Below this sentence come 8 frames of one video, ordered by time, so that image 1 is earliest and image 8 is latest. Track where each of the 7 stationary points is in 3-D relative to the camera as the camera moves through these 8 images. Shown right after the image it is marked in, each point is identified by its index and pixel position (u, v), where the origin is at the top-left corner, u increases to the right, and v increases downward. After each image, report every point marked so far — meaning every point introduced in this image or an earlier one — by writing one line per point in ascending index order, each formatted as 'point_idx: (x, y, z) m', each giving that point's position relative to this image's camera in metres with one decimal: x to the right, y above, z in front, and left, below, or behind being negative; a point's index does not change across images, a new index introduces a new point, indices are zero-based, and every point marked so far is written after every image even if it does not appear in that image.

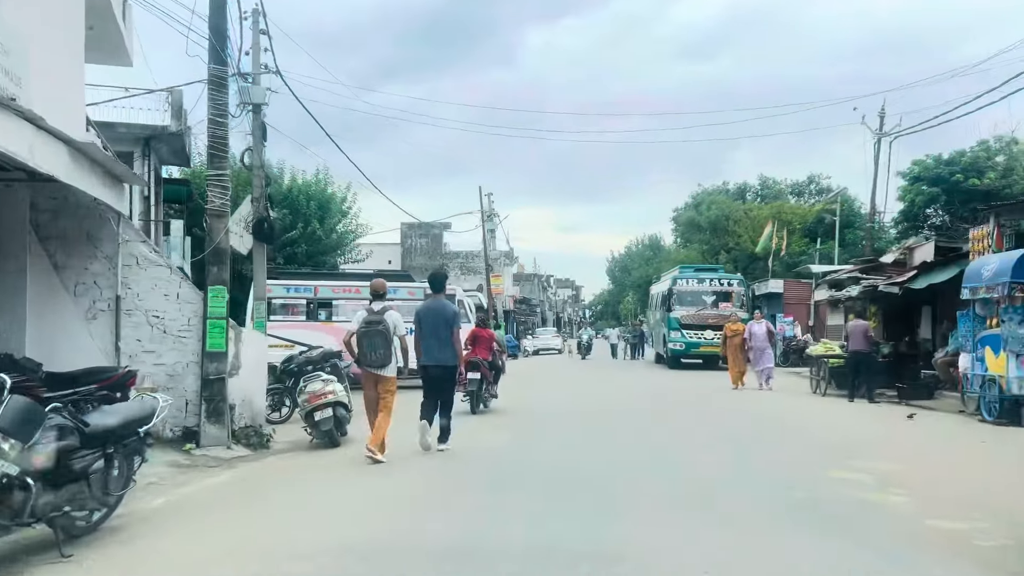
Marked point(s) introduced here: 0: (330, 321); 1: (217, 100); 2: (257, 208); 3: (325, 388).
0: (-3.6, -0.7, +17.3) m
1: (-2.7, +1.7, +8.0) m
2: (-3.9, +1.2, +13.4) m
3: (-1.7, -0.9, +8.1) m
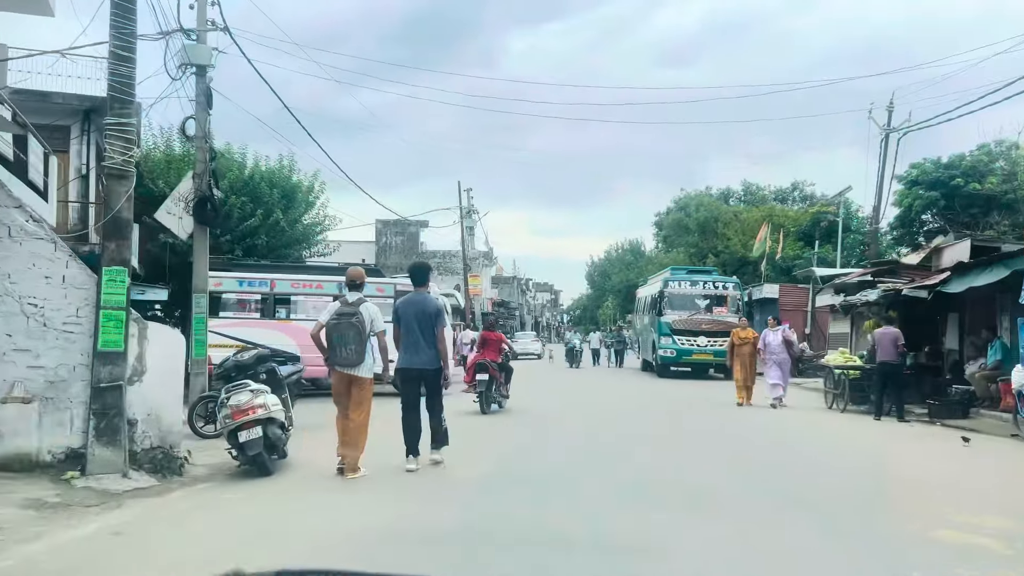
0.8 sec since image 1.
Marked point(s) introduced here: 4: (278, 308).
0: (-4.0, -0.6, +15.5) m
1: (-2.8, +1.9, +6.2) m
2: (-4.2, +1.4, +11.6) m
3: (-1.9, -0.8, +6.4) m
4: (-4.2, -0.3, +15.5) m
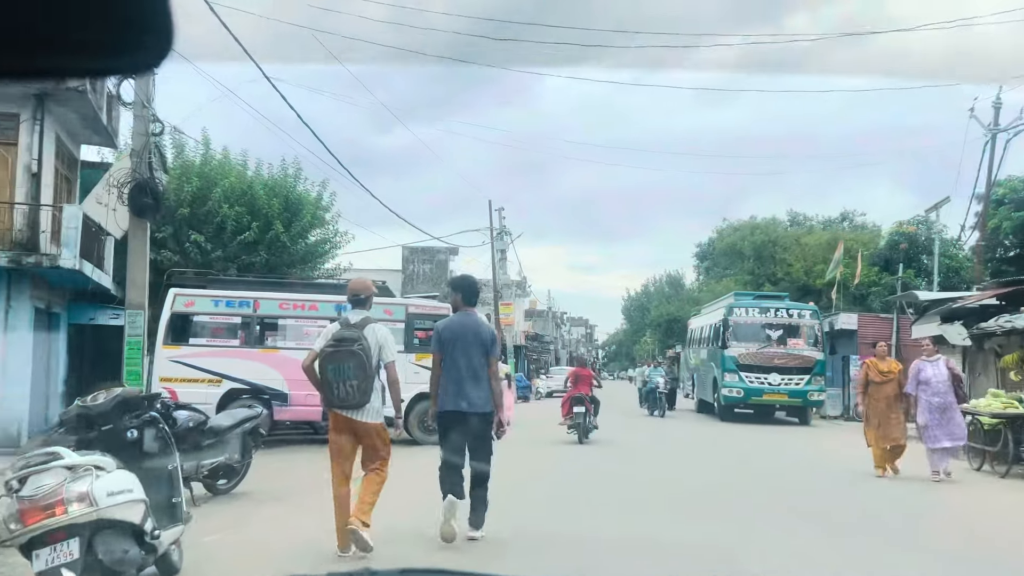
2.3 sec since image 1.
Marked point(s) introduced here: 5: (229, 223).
0: (-3.5, -0.9, +12.5) m
1: (-2.6, +1.9, +3.4) m
2: (-3.7, +1.2, +8.8) m
3: (-1.7, -0.8, +3.4) m
4: (-3.6, -0.6, +12.6) m
5: (-5.6, +1.3, +17.3) m
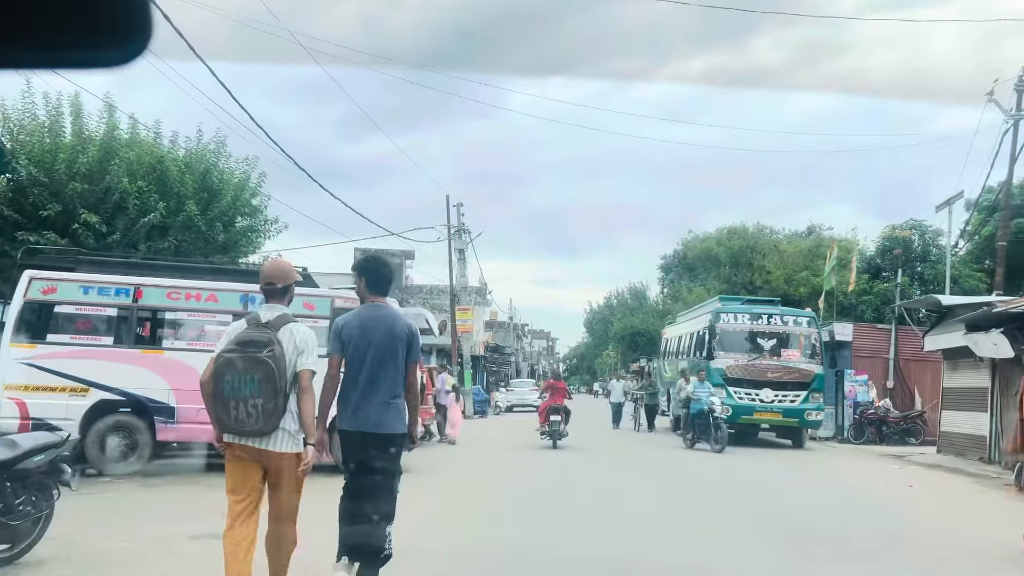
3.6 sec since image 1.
0: (-4.0, -0.7, +9.9) m
1: (-2.7, +2.2, +0.8) m
2: (-4.1, +1.4, +6.1) m
3: (-1.8, -0.5, +0.8) m
4: (-4.2, -0.5, +9.9) m
5: (-6.4, +1.5, +14.6) m
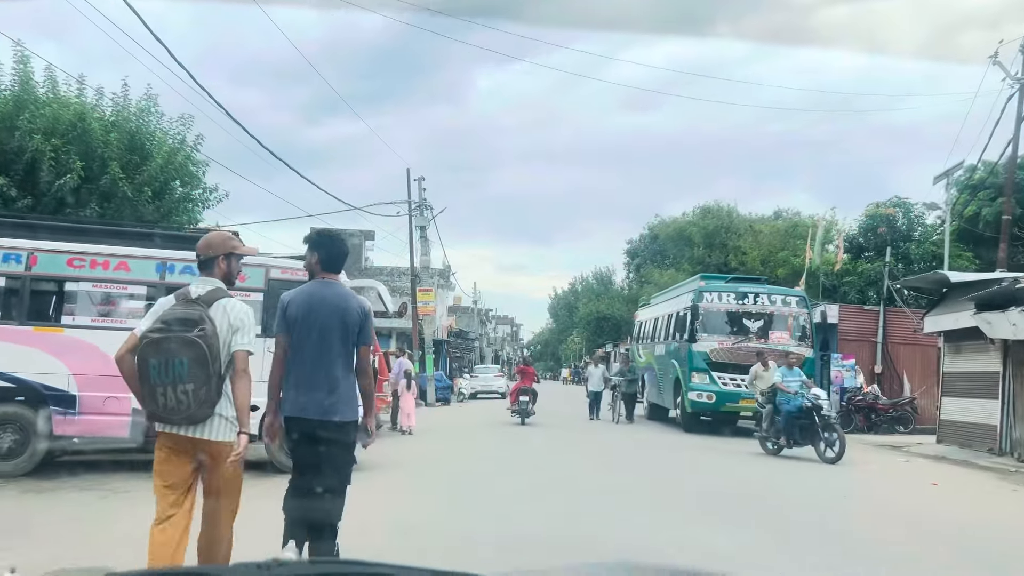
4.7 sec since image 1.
0: (-4.3, -0.4, +8.3) m
1: (-2.6, +2.4, -0.8) m
2: (-4.2, +1.7, +4.5) m
3: (-1.8, -0.3, -0.7) m
4: (-4.5, -0.1, +8.3) m
5: (-6.9, +1.9, +12.8) m
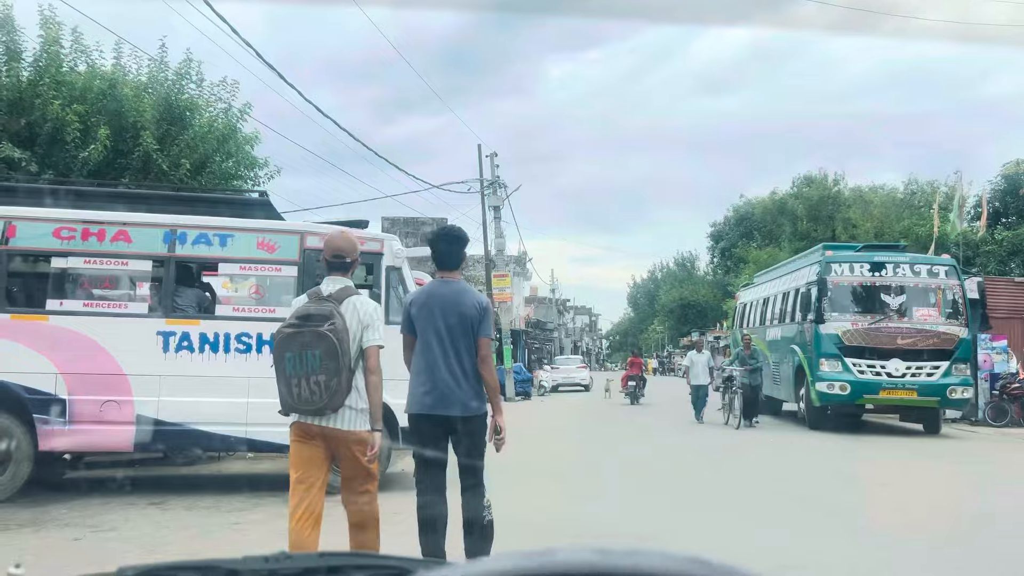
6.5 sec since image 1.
0: (-3.6, -0.2, +6.6) m
1: (-2.7, +2.5, -2.6) m
2: (-3.9, +1.8, +2.8) m
3: (-1.8, -0.2, -2.6) m
4: (-3.7, 0.0, +6.7) m
5: (-5.8, +2.1, +11.3) m
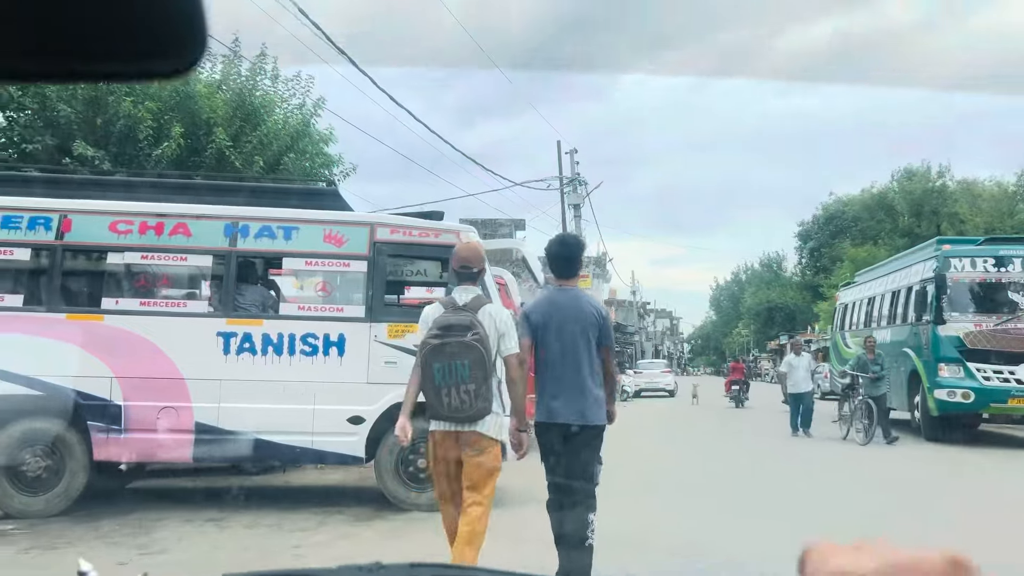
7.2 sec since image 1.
0: (-2.9, -0.2, +6.2) m
1: (-2.9, +2.6, -3.0) m
2: (-3.6, +1.9, +2.4) m
3: (-2.0, -0.1, -3.1) m
4: (-3.1, 0.0, +6.2) m
5: (-4.7, +2.0, +11.1) m
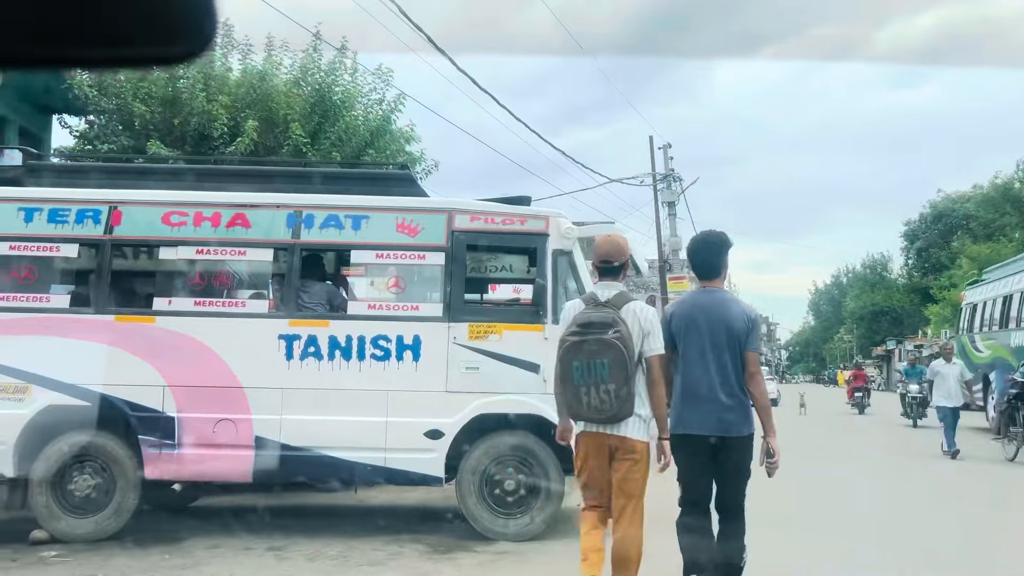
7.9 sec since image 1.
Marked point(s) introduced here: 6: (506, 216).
0: (-2.3, -0.2, +5.6) m
1: (-3.3, +2.7, -3.6) m
2: (-3.4, +1.9, +1.9) m
3: (-2.3, 0.0, -3.8) m
4: (-2.5, 0.0, +5.7) m
5: (-3.6, +2.0, +10.7) m
6: (0.0, +0.5, +5.7) m
